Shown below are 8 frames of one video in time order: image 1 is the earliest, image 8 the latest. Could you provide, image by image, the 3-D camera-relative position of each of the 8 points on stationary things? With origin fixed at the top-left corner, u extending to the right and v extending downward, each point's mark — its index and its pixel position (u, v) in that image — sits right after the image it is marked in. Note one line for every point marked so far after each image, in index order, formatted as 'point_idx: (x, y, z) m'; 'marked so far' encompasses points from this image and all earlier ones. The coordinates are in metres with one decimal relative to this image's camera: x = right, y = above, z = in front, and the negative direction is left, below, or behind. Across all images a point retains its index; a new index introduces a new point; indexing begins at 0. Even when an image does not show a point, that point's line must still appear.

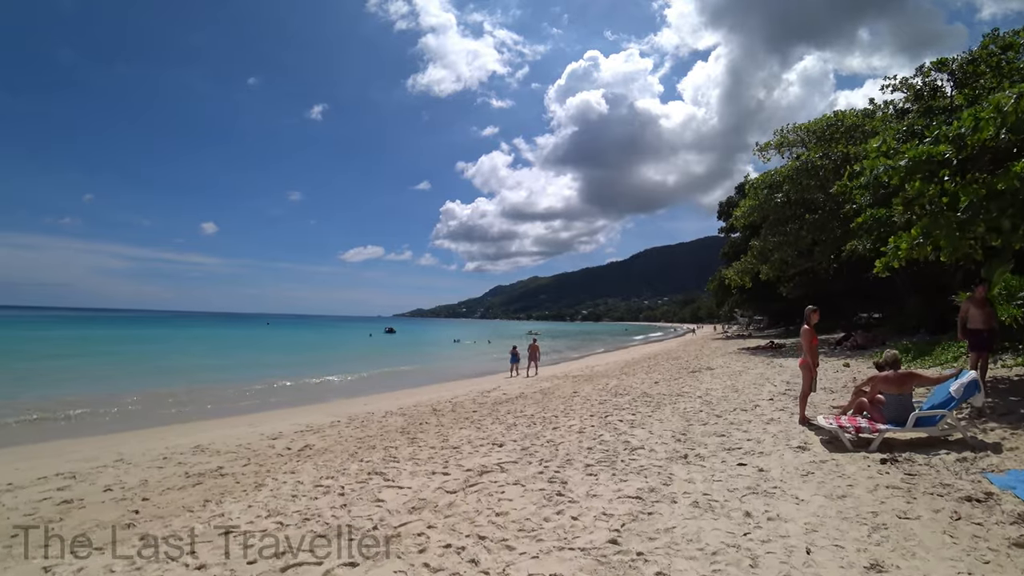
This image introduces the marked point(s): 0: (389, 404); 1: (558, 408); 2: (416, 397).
0: (-3.6, -3.4, +14.2) m
1: (+0.9, -2.6, +10.6) m
2: (-3.1, -3.6, +15.9) m
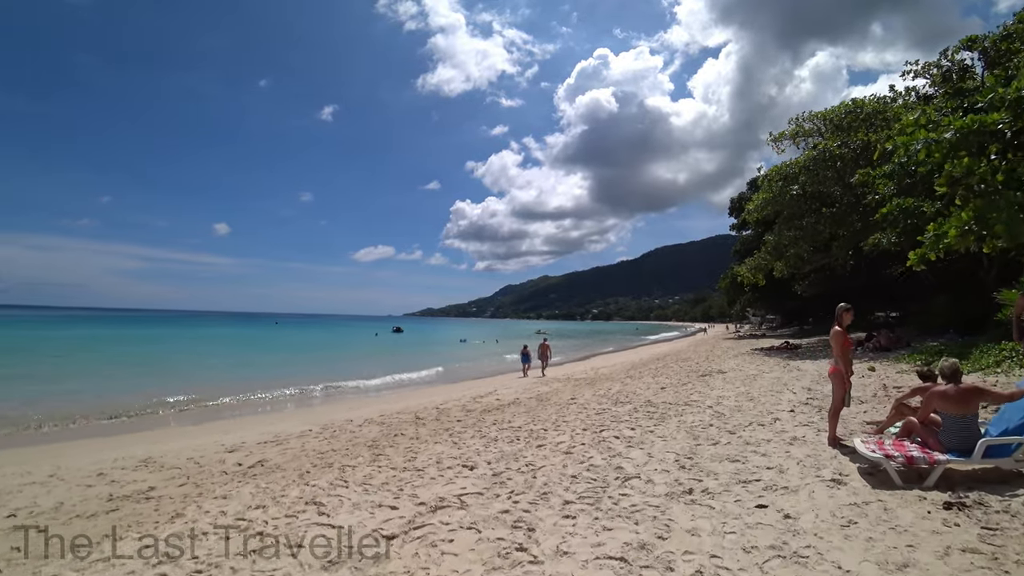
0: (-3.8, -3.3, +13.2) m
1: (+0.7, -2.5, +9.5) m
2: (-3.3, -3.5, +14.9) m
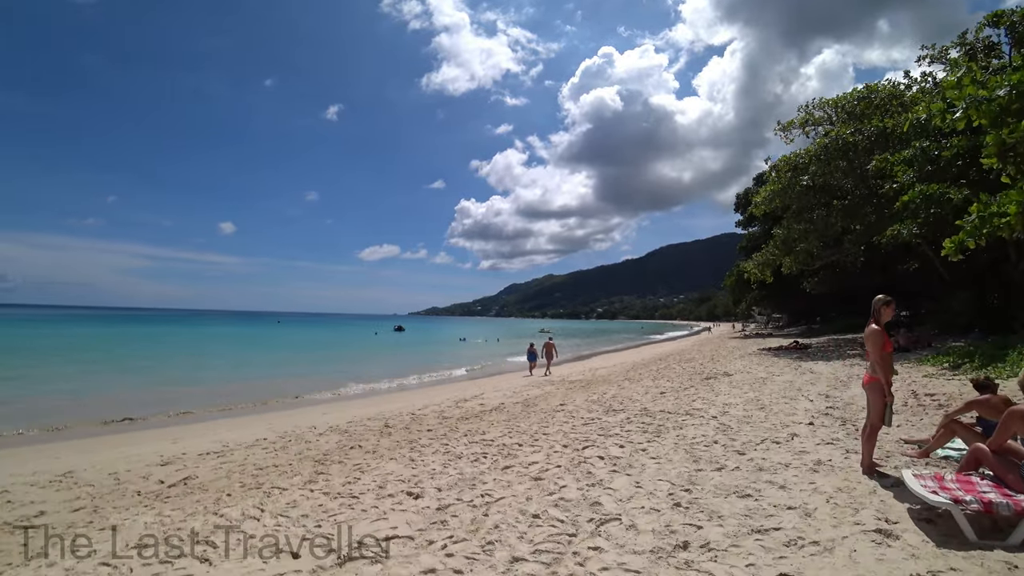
0: (-4.2, -3.2, +12.1) m
1: (+0.3, -2.4, +8.3) m
2: (-3.6, -3.3, +13.8) m
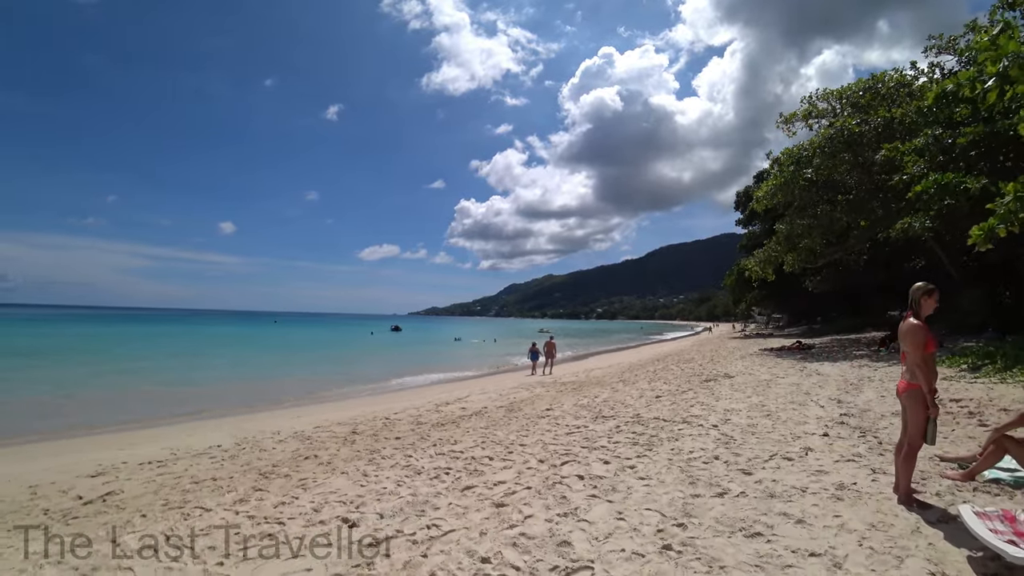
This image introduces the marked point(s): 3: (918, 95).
0: (-4.5, -3.1, +11.3) m
1: (-0.1, -2.3, +7.5) m
2: (-4.0, -3.2, +12.9) m
3: (+15.1, +7.2, +18.2) m
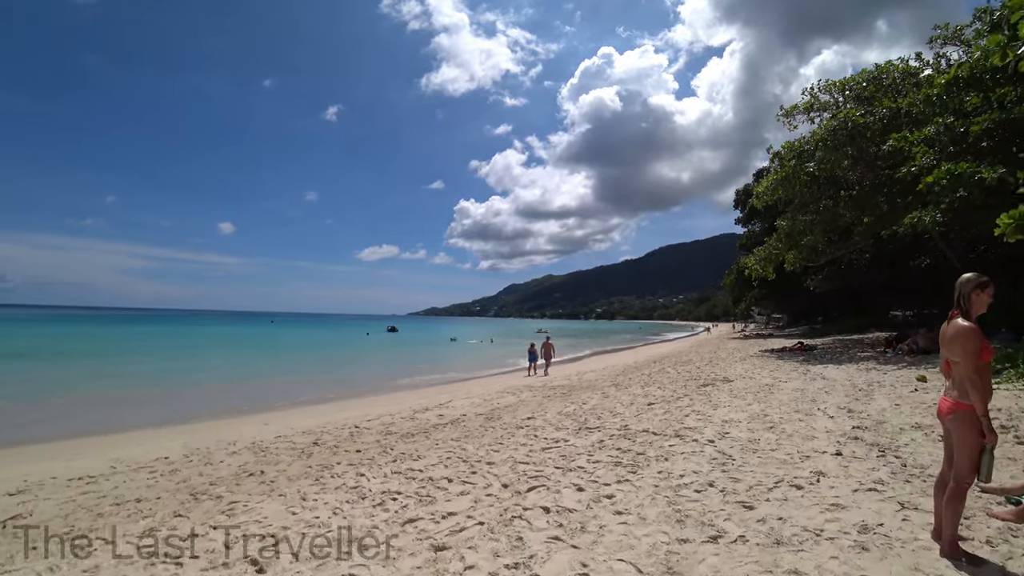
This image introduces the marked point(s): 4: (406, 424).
0: (-4.9, -3.0, +10.5) m
1: (-0.5, -2.2, +6.7) m
2: (-4.4, -3.2, +12.1) m
3: (+14.7, +7.3, +17.4) m
4: (-2.1, -2.7, +9.6) m
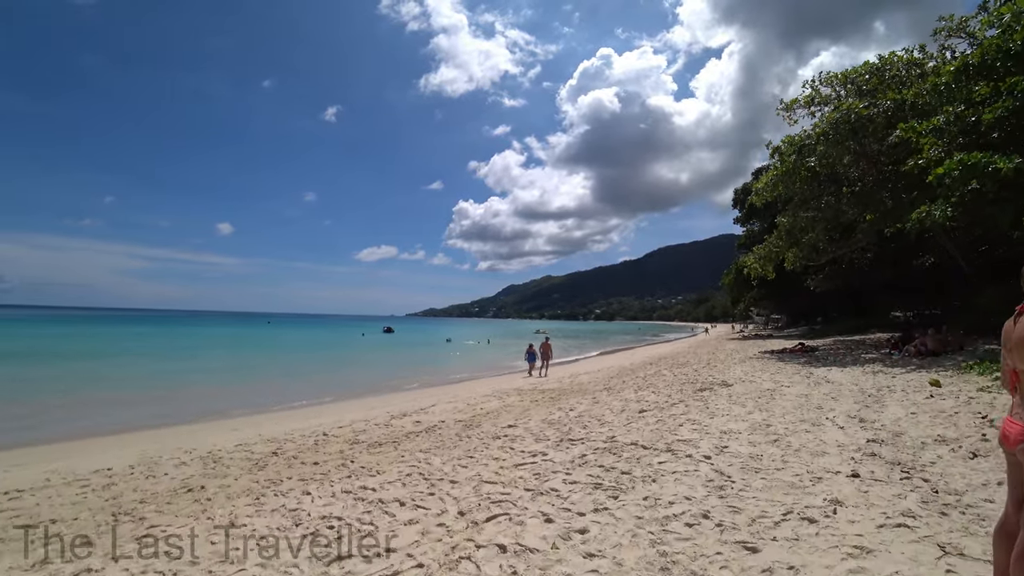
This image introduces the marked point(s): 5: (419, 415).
0: (-5.3, -3.0, +9.7) m
1: (-0.8, -2.1, +5.9) m
2: (-4.7, -3.1, +11.4) m
3: (+14.4, +7.3, +16.7) m
4: (-2.4, -2.6, +8.8) m
5: (-2.0, -2.8, +10.7) m
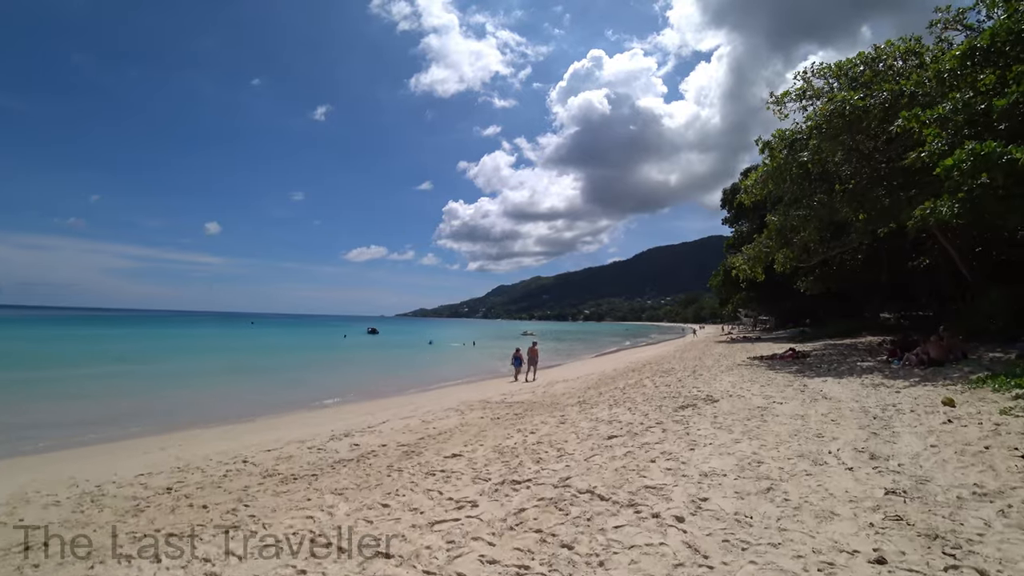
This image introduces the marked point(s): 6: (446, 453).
0: (-6.1, -3.0, +8.3) m
1: (-1.6, -2.2, +4.6) m
2: (-5.6, -3.2, +10.0) m
3: (+13.4, +7.2, +15.7) m
4: (-3.2, -2.7, +7.5) m
5: (-2.8, -2.8, +9.4) m
6: (-0.9, -2.4, +7.2) m
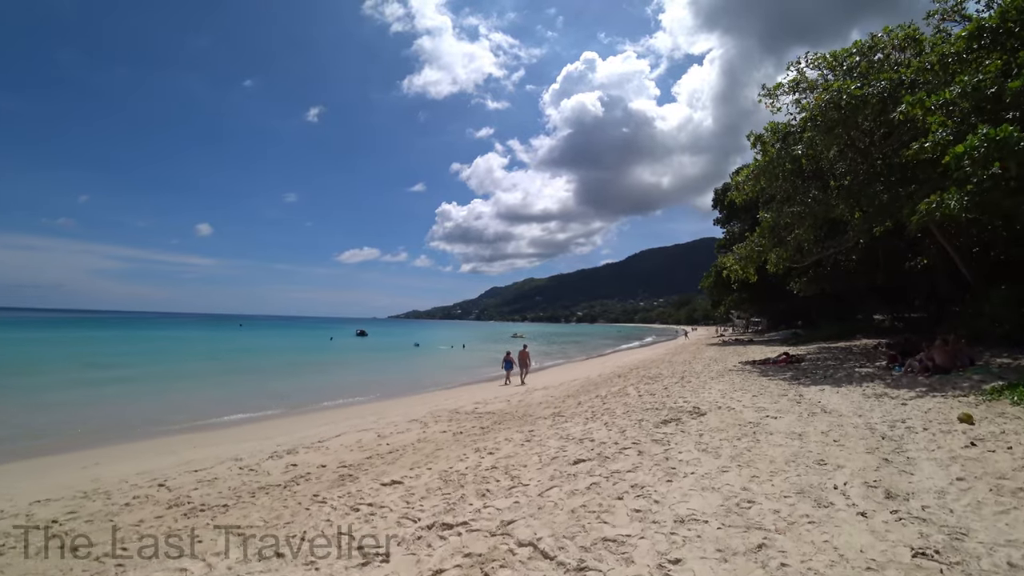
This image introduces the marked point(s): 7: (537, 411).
0: (-6.7, -3.0, +7.2) m
1: (-2.1, -2.2, +3.5) m
2: (-6.2, -3.2, +8.8) m
3: (+12.7, +7.2, +14.8) m
4: (-3.9, -2.7, +6.4) m
5: (-3.5, -2.8, +8.3) m
6: (-1.5, -2.4, +6.2) m
7: (+0.6, -2.8, +11.1) m
